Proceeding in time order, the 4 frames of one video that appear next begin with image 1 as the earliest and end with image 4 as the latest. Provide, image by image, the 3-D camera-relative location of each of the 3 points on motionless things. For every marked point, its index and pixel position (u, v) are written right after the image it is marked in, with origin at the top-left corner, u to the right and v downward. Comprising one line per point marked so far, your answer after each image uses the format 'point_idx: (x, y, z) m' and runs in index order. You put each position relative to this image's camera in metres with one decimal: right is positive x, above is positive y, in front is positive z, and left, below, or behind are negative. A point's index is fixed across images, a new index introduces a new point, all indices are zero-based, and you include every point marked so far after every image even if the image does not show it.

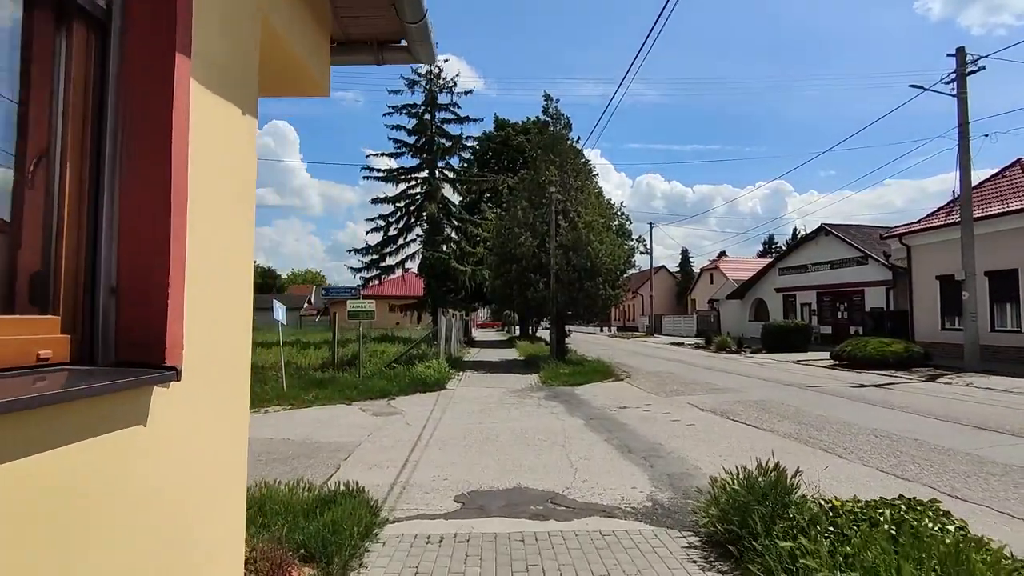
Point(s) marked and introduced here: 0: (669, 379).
0: (+4.9, -2.8, +17.8) m
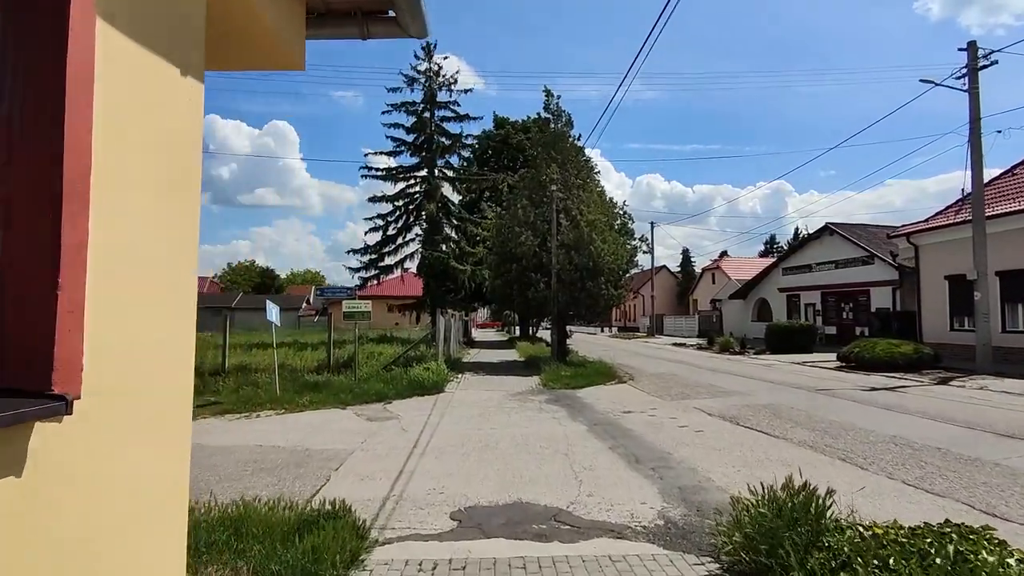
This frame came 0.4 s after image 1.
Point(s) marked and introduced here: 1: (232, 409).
0: (+4.9, -2.8, +17.4) m
1: (-6.9, -3.0, +14.0) m
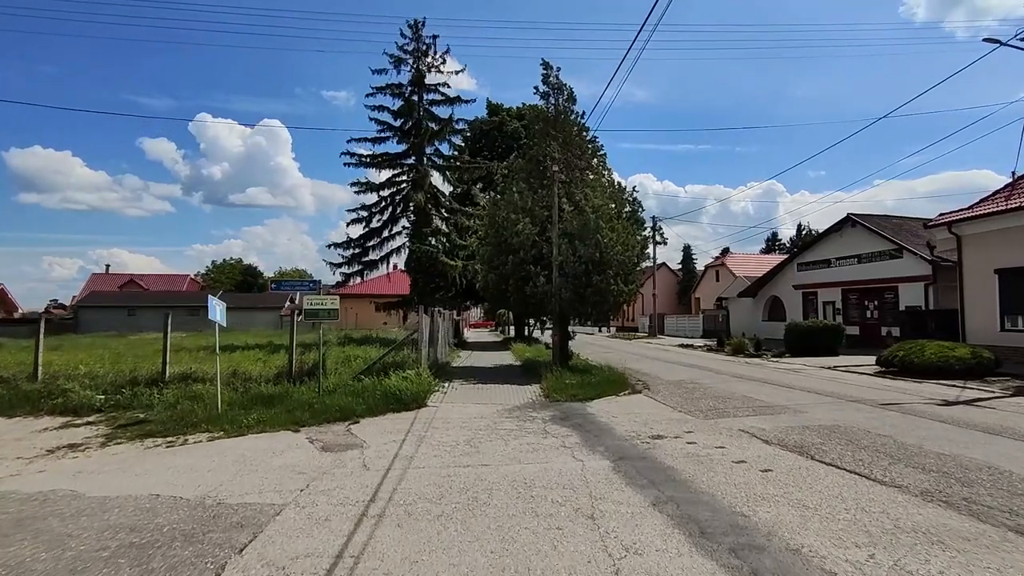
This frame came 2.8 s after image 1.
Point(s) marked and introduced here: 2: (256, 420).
0: (+4.8, -2.7, +14.7) m
1: (-7.0, -2.8, +11.2) m
2: (-5.1, -2.6, +11.2) m
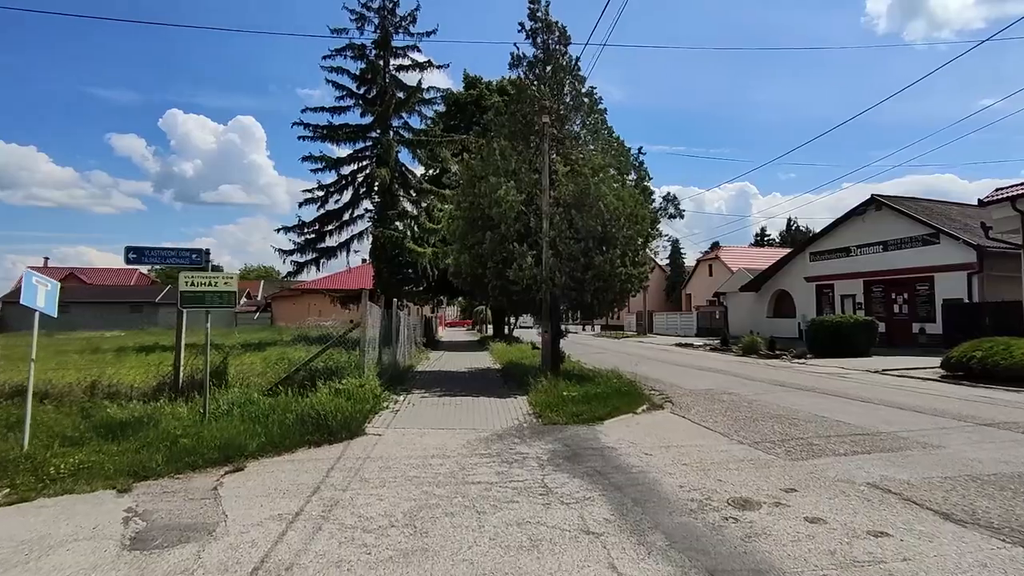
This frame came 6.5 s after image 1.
0: (+4.4, -2.3, +10.8) m
1: (-7.2, -2.4, +6.8) m
2: (-5.3, -2.2, +6.9) m
